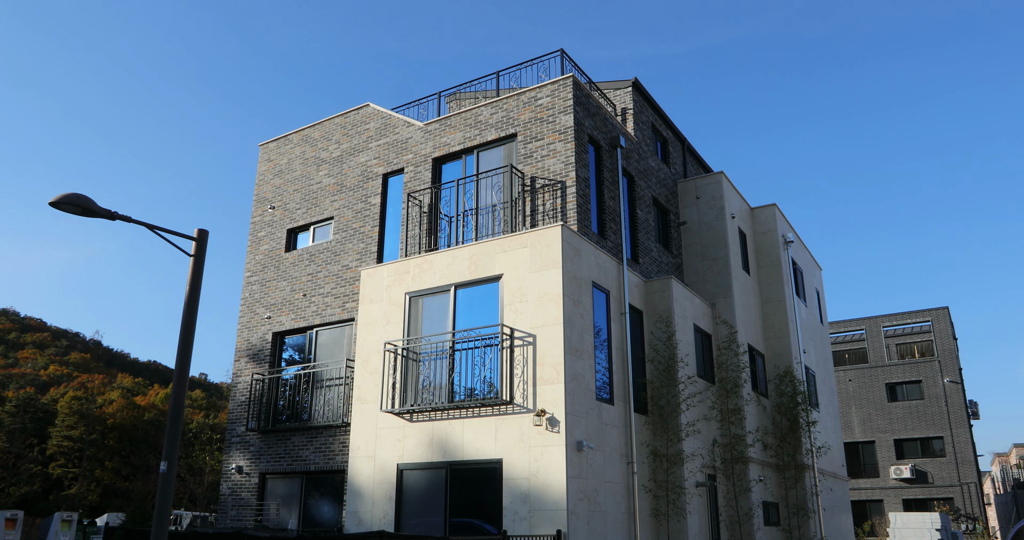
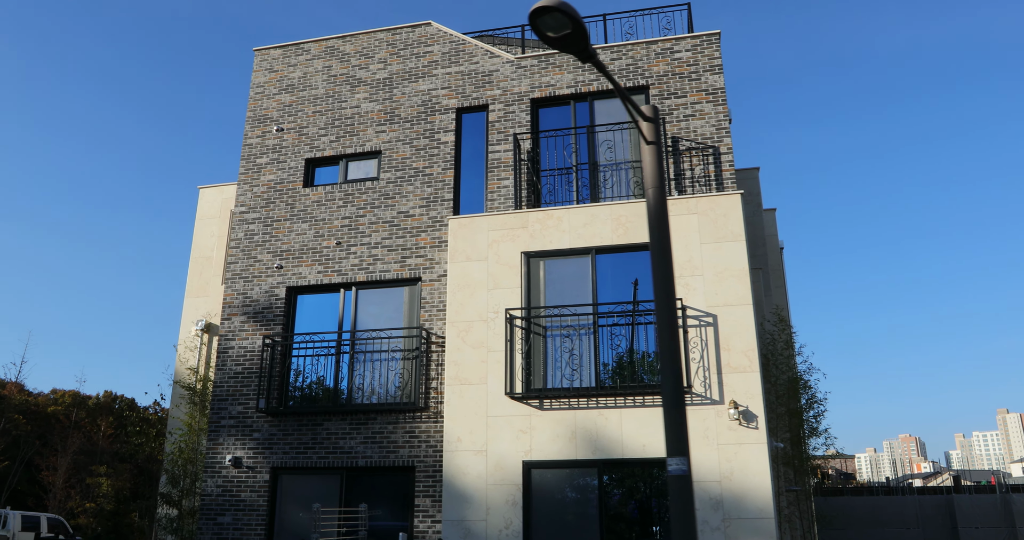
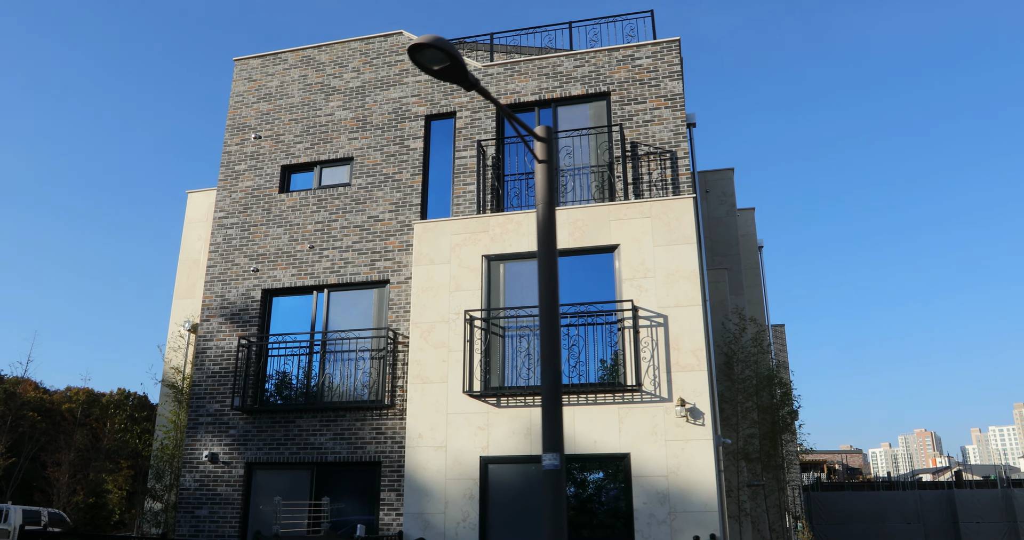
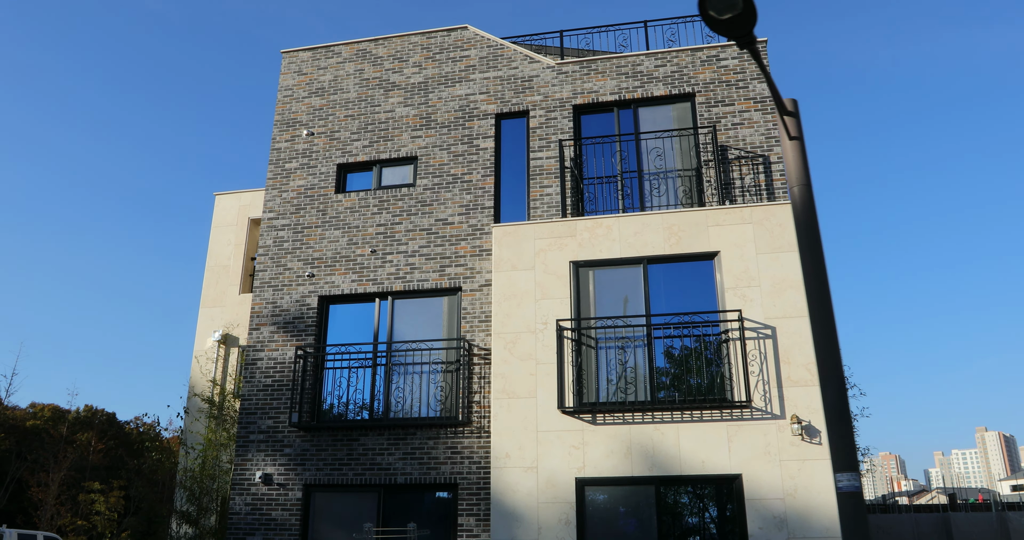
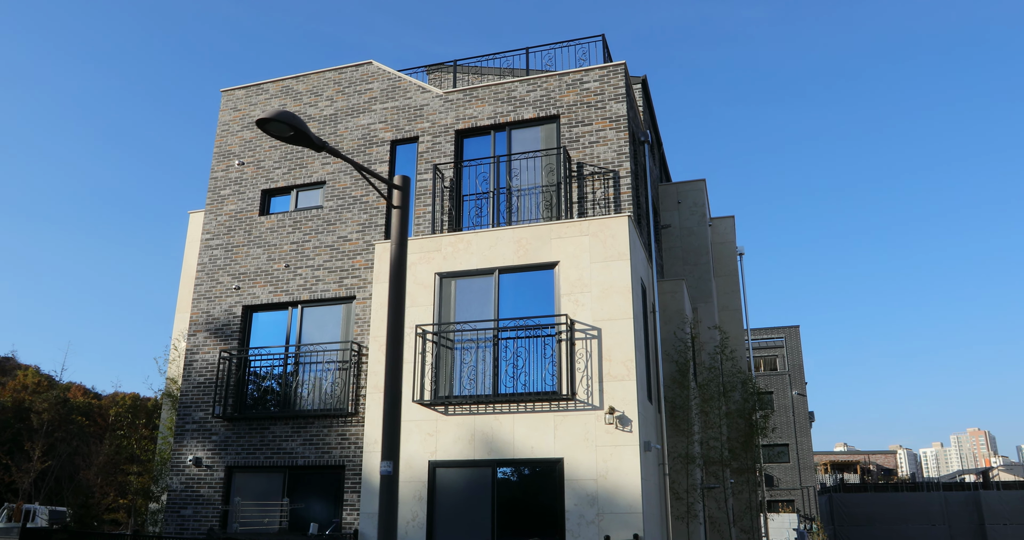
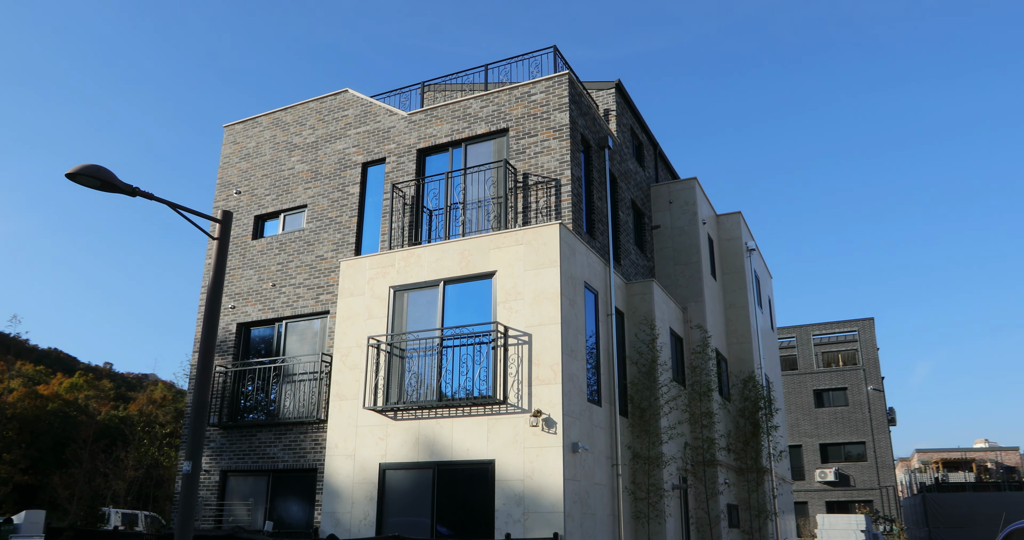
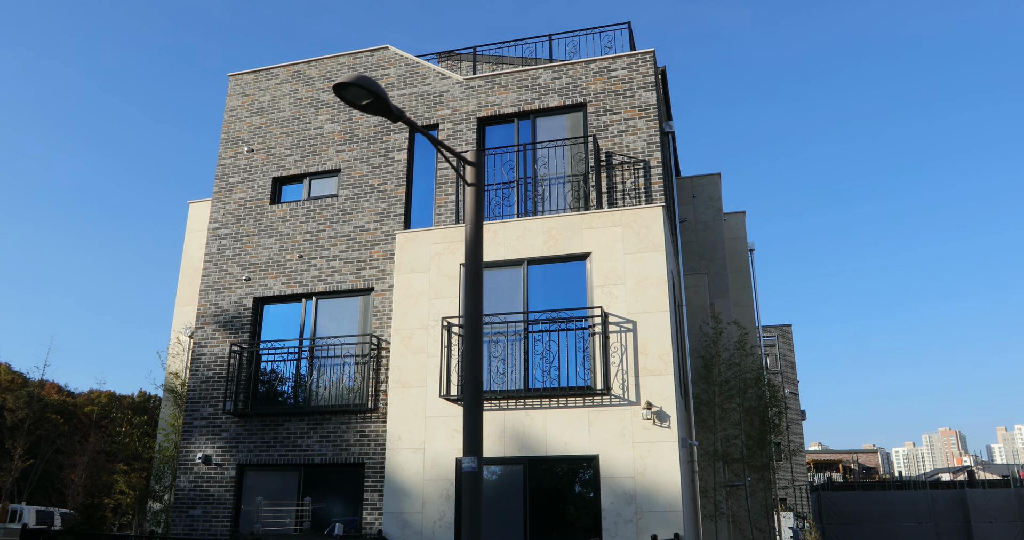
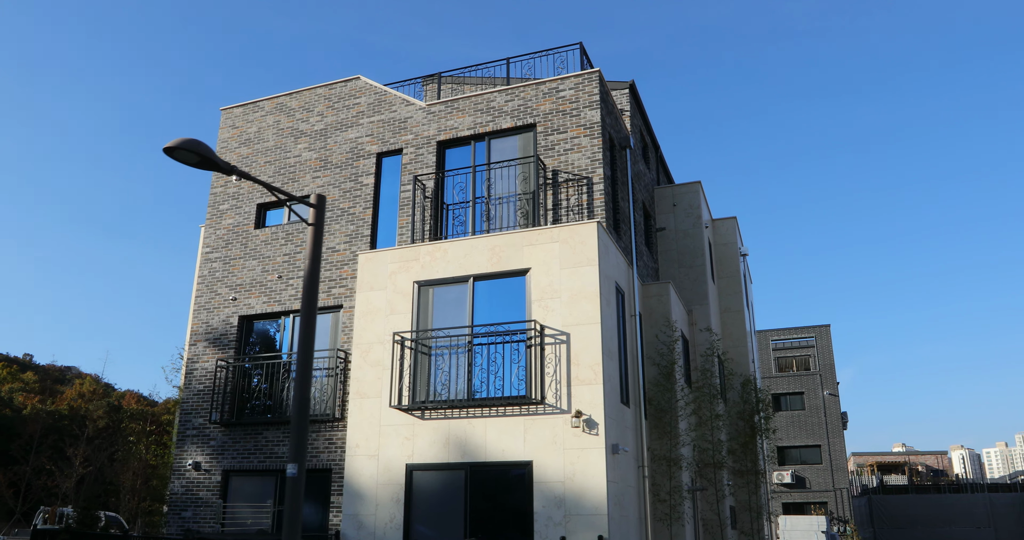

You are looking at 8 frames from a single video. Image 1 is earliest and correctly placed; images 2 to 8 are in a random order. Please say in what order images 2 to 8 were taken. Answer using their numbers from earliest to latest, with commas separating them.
6, 8, 5, 7, 3, 2, 4
